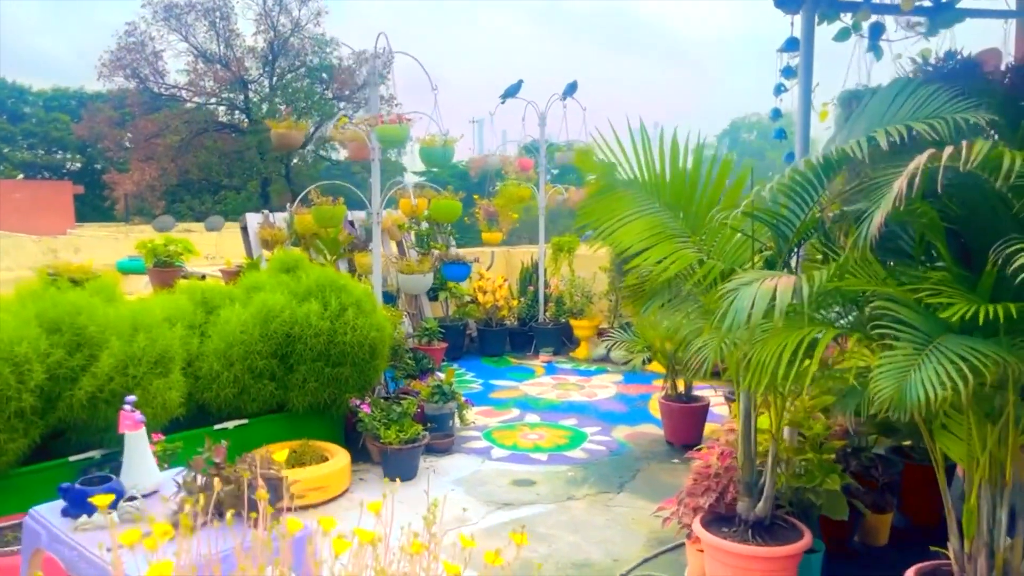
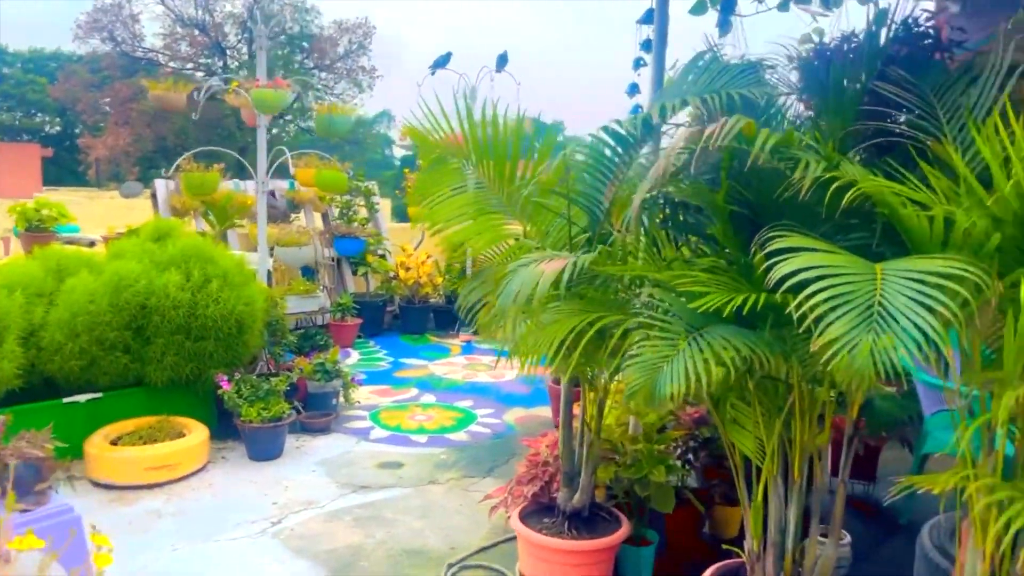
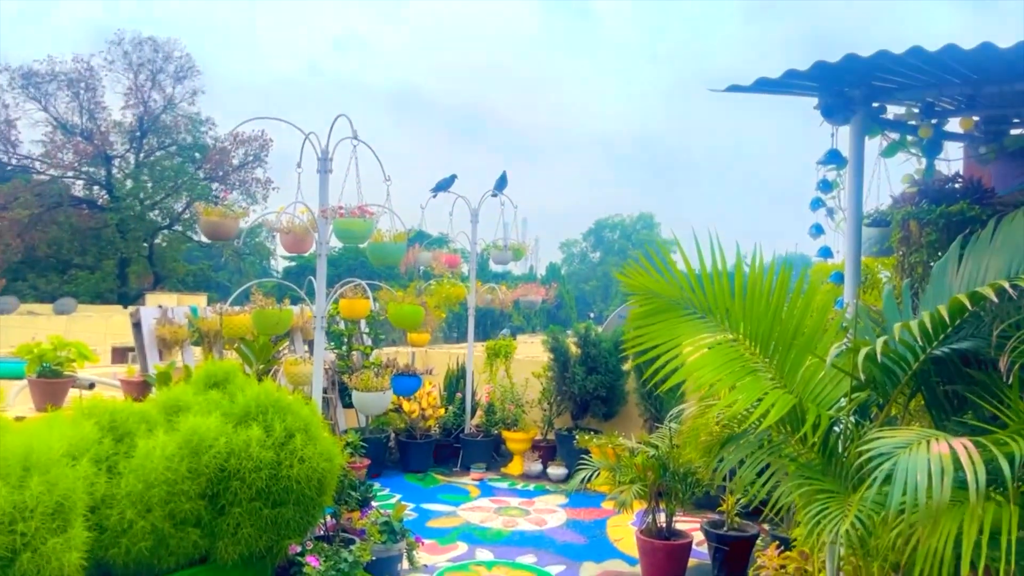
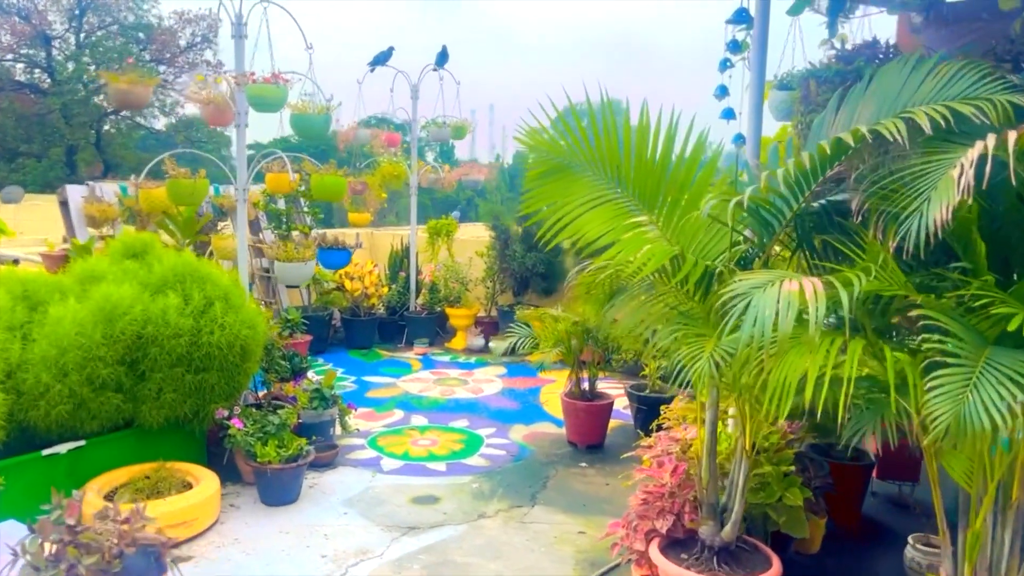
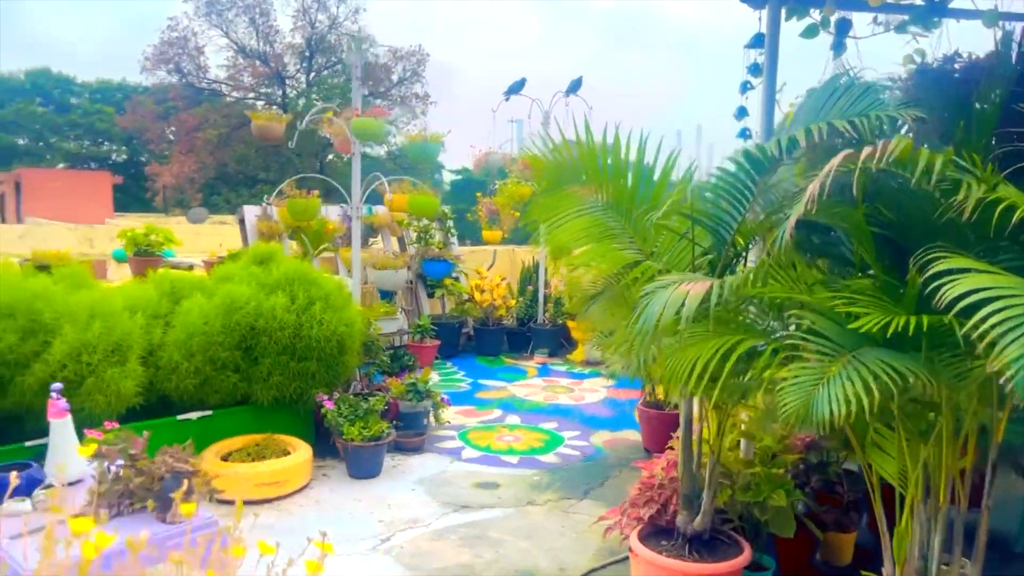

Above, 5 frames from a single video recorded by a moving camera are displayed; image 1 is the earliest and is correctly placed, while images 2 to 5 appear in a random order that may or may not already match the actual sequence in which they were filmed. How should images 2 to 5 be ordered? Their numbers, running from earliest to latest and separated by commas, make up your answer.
4, 3, 5, 2
